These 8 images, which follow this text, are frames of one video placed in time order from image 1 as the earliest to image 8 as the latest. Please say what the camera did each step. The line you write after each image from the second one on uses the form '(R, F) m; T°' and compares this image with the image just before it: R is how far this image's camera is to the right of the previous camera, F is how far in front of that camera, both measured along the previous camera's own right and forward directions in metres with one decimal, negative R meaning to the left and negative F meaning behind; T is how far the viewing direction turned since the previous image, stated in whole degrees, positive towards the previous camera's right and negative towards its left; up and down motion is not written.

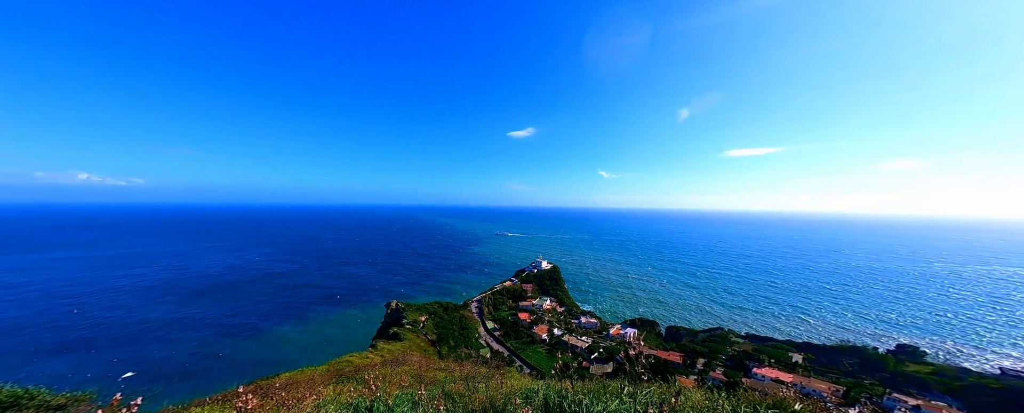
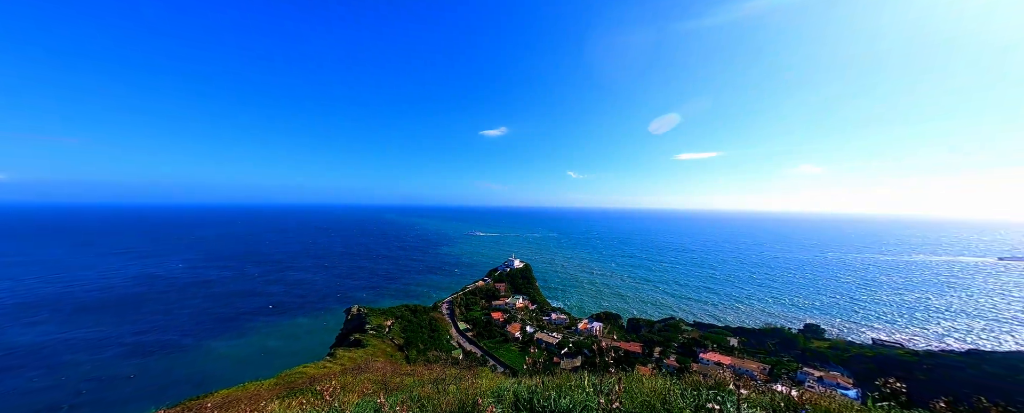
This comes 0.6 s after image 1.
(+0.7, -0.4) m; +7°
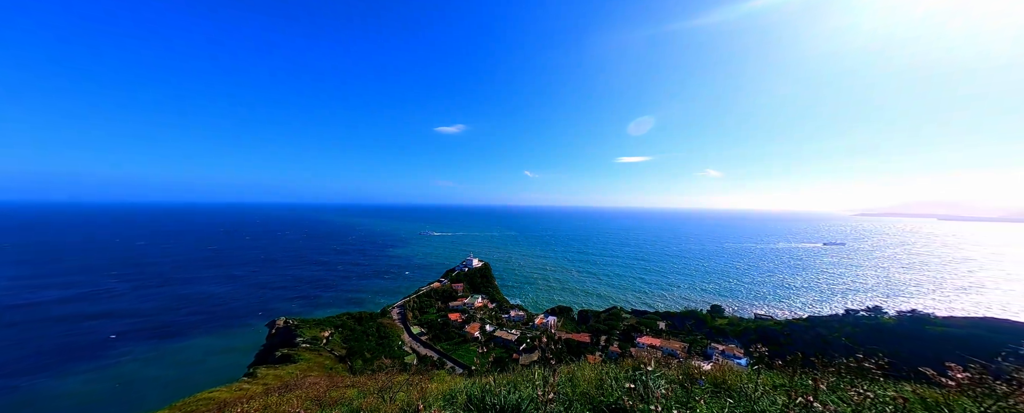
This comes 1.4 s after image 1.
(+0.2, -0.6) m; +10°
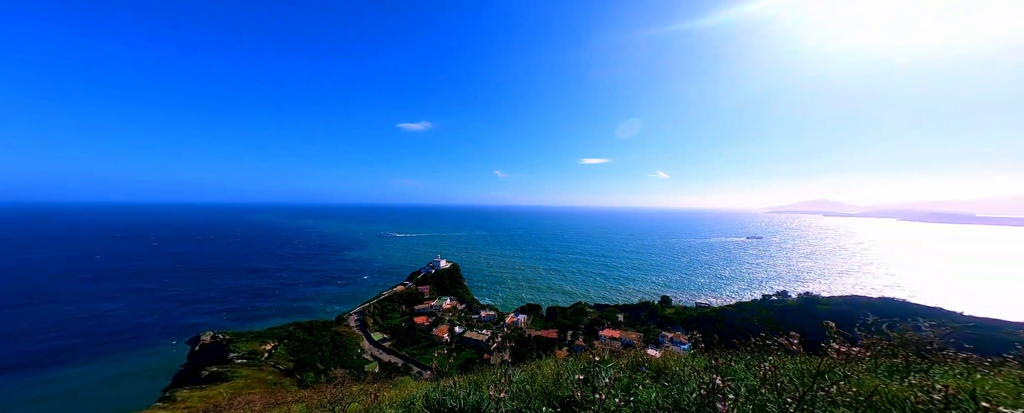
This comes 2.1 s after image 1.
(+0.4, -0.2) m; +7°
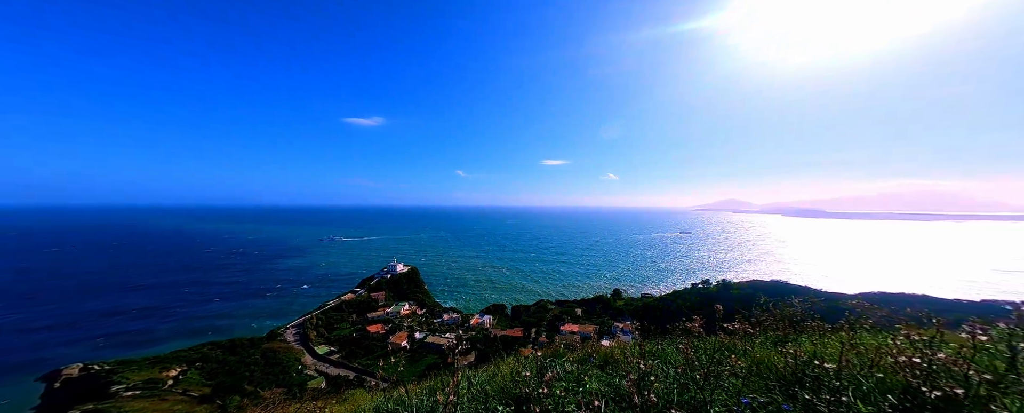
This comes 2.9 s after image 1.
(+0.3, -0.1) m; +8°
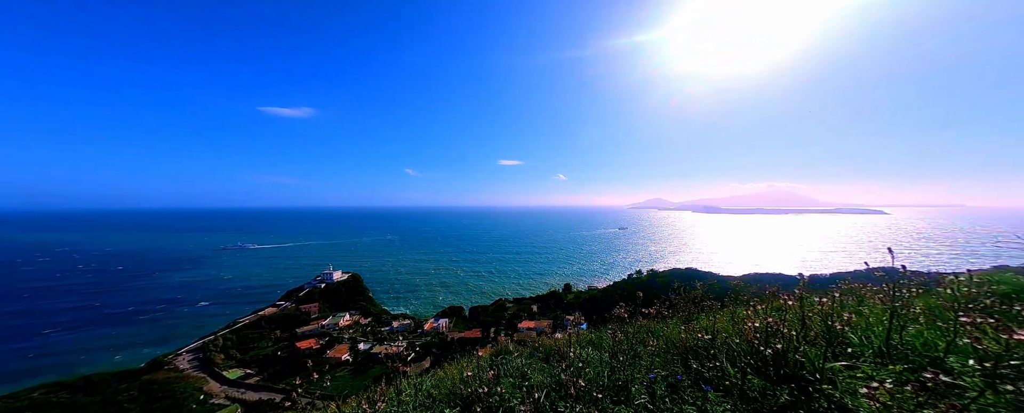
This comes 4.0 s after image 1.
(+0.4, +0.2) m; +9°
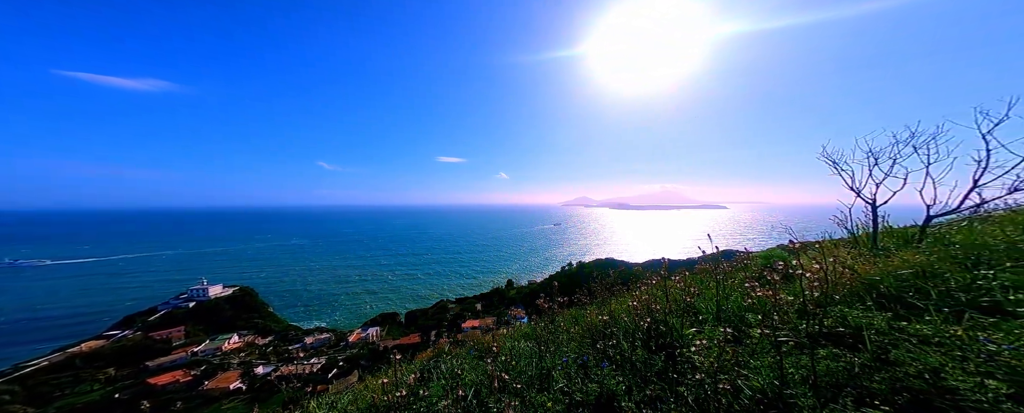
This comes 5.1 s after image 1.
(+0.2, +1.1) m; +11°
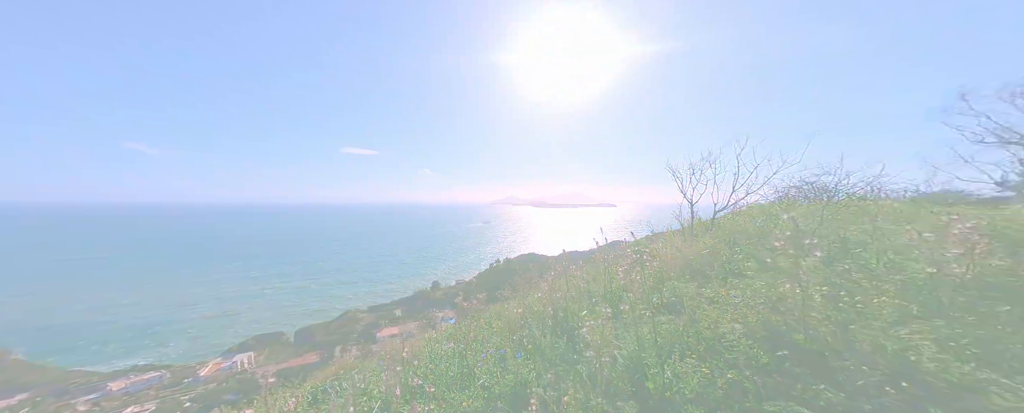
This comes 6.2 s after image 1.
(+1.0, +1.7) m; +14°
